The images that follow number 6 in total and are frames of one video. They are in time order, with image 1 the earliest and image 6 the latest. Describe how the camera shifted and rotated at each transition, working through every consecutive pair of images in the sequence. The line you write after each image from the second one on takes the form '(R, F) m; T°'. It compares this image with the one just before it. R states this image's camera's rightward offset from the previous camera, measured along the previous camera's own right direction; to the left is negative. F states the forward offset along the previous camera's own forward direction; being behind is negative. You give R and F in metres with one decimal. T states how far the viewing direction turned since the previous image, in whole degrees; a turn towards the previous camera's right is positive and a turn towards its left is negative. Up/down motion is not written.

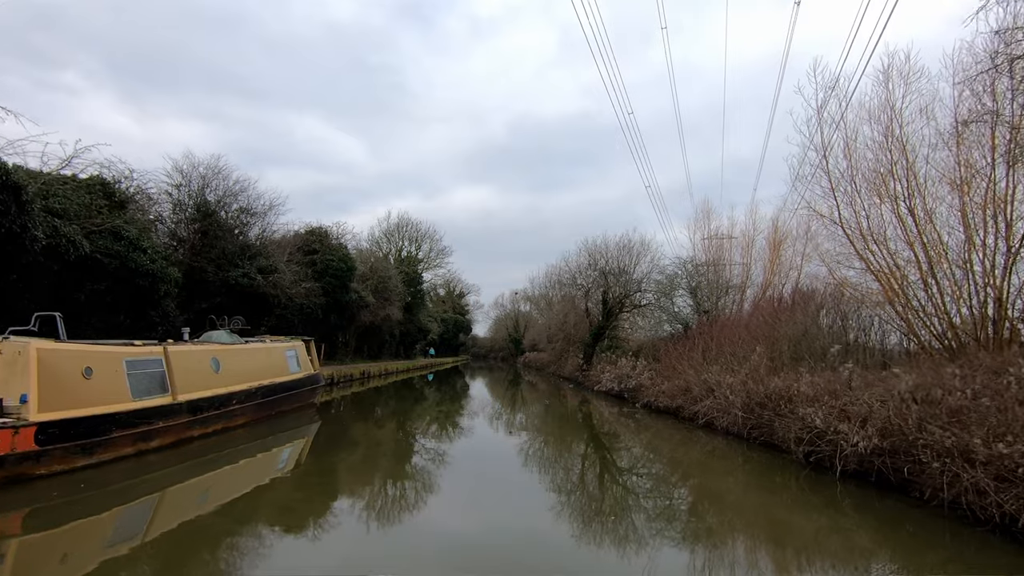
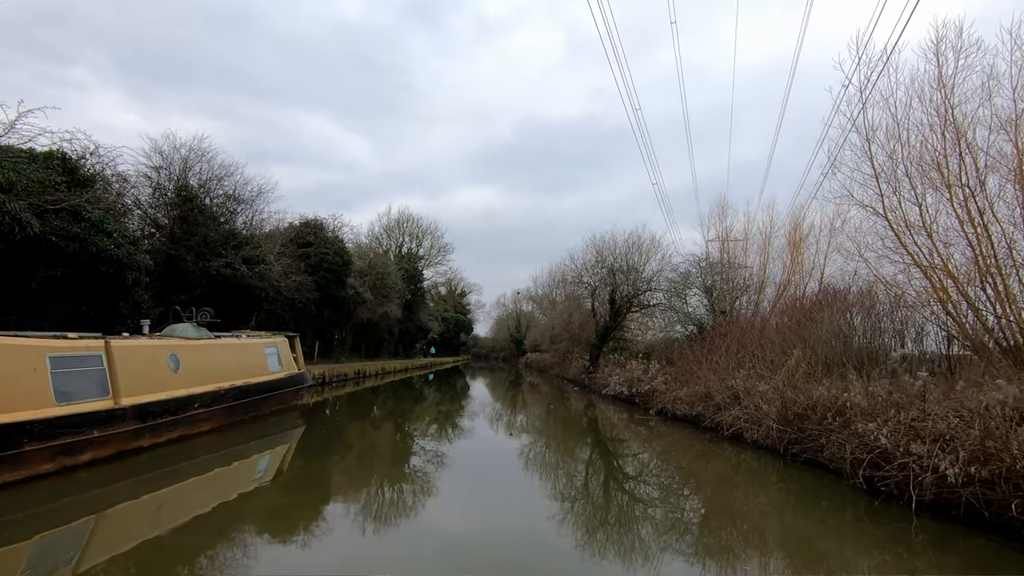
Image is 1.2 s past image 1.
(-0.1, +1.1) m; 0°
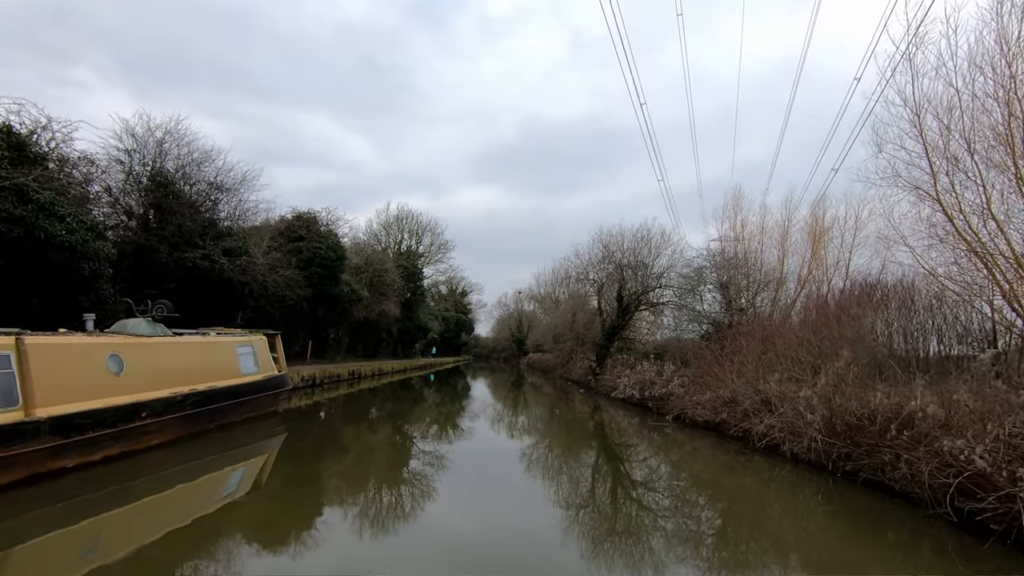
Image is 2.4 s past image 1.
(-0.1, +1.1) m; 0°
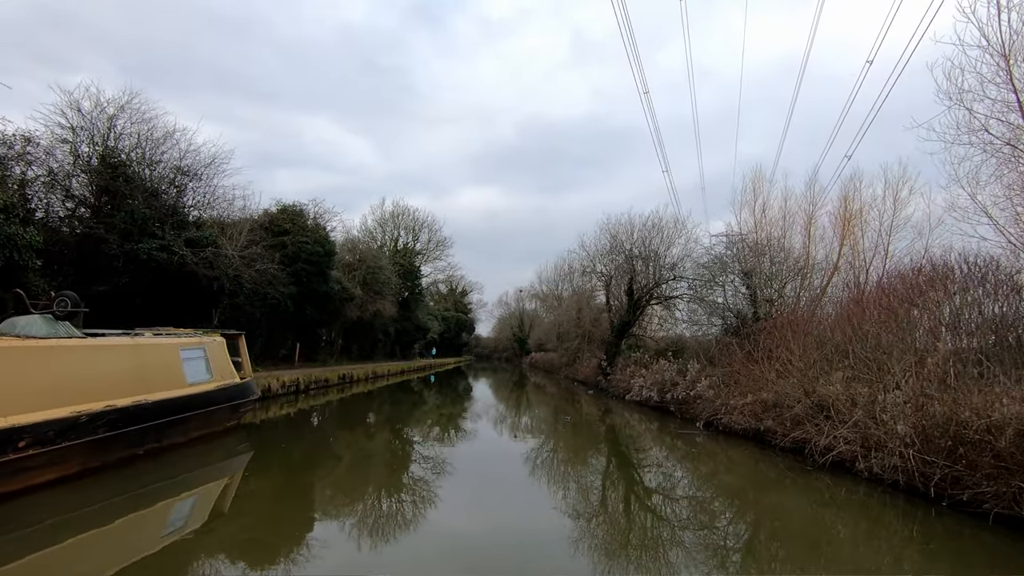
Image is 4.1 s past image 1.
(-0.1, +1.5) m; 0°
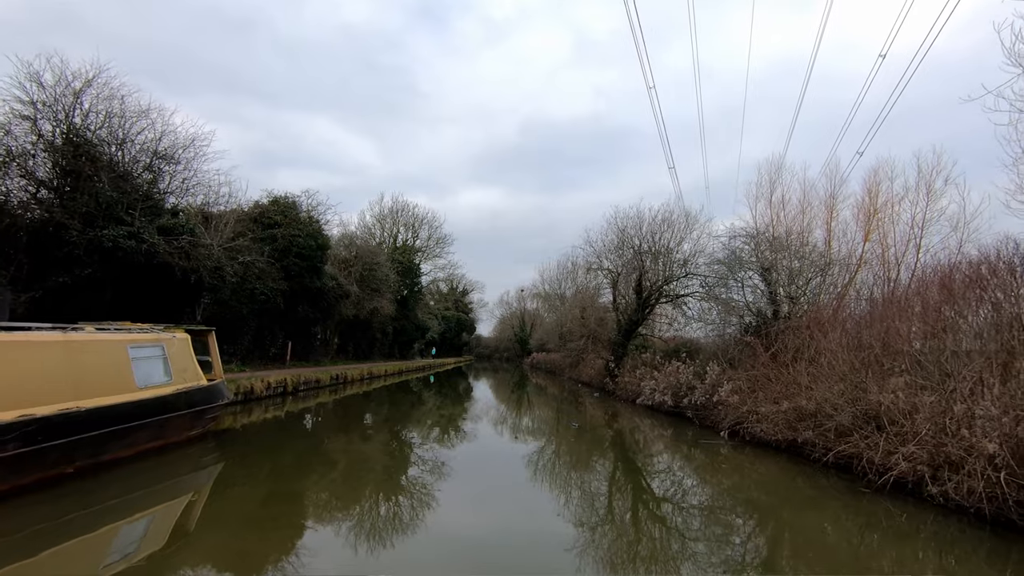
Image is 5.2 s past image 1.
(-0.1, +1.0) m; 0°
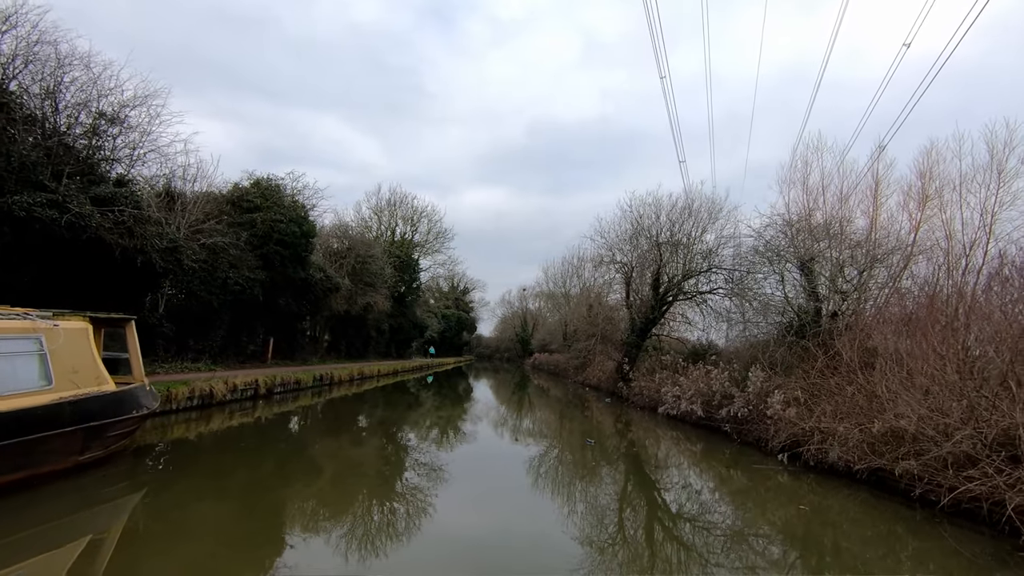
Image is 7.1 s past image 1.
(-0.1, +1.7) m; 0°
